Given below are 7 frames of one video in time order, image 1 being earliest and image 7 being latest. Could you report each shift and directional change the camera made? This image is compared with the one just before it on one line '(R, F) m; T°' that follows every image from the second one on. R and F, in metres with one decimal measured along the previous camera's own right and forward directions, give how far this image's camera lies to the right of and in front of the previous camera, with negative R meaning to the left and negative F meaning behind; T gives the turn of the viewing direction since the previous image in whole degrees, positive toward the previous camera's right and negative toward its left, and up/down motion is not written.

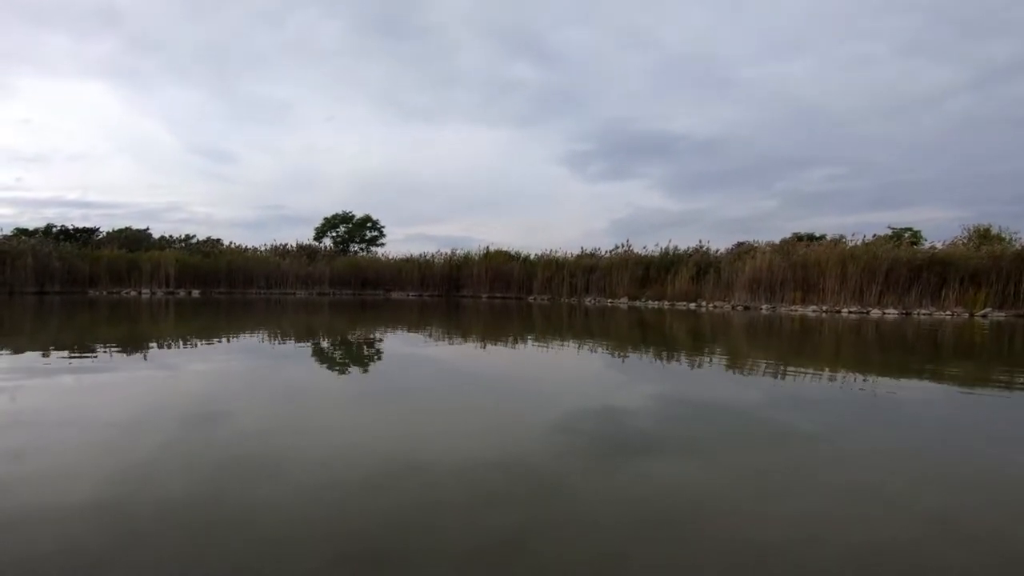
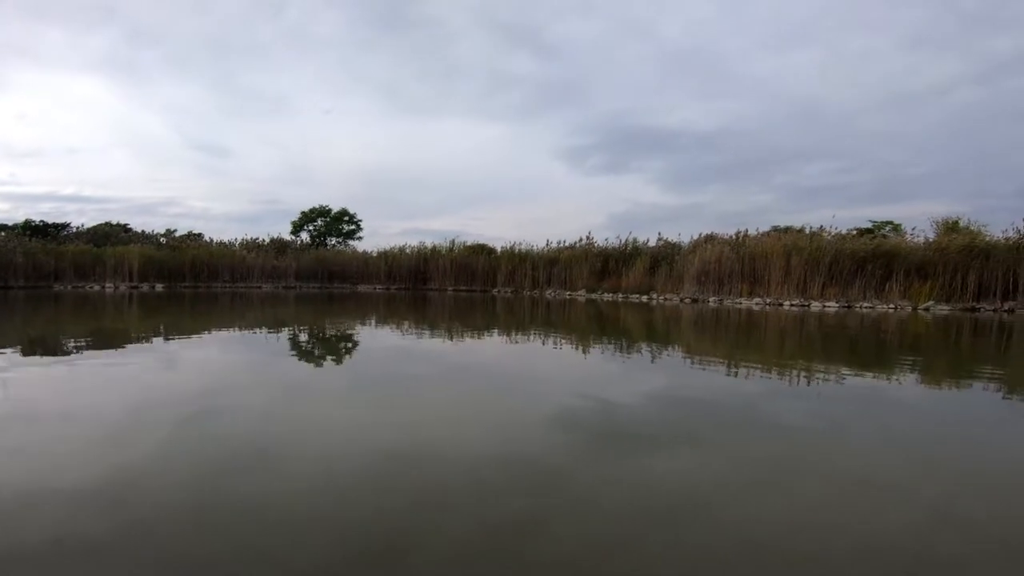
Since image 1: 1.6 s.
(+0.9, 0.0) m; 0°
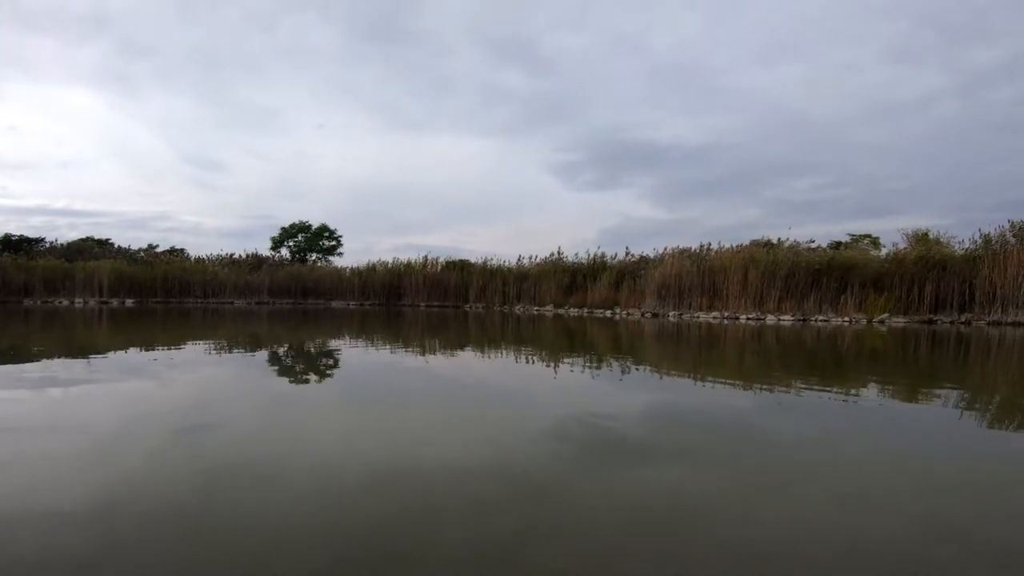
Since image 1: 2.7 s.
(+0.6, 0.0) m; +1°
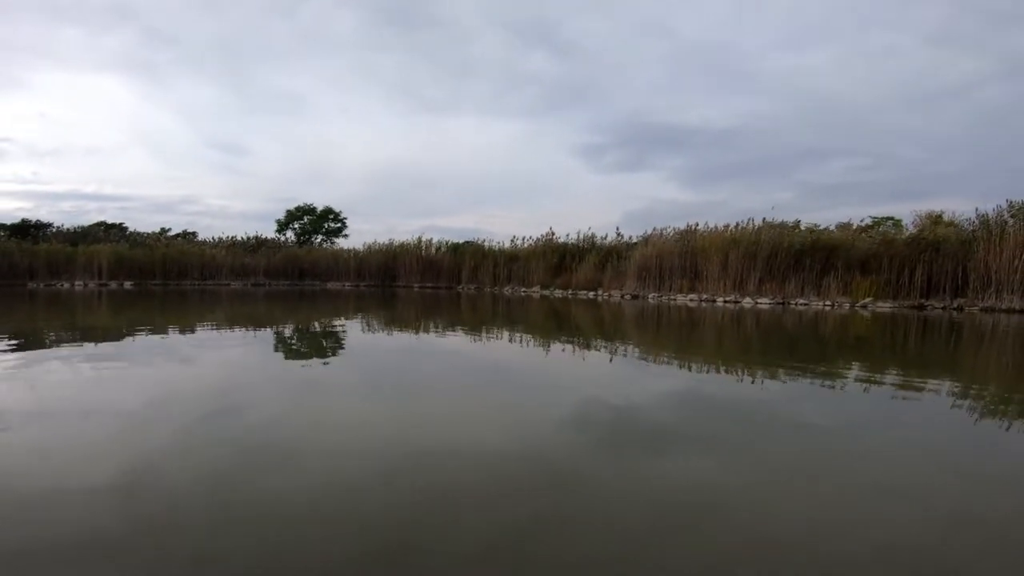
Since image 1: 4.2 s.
(+0.8, +0.1) m; -2°
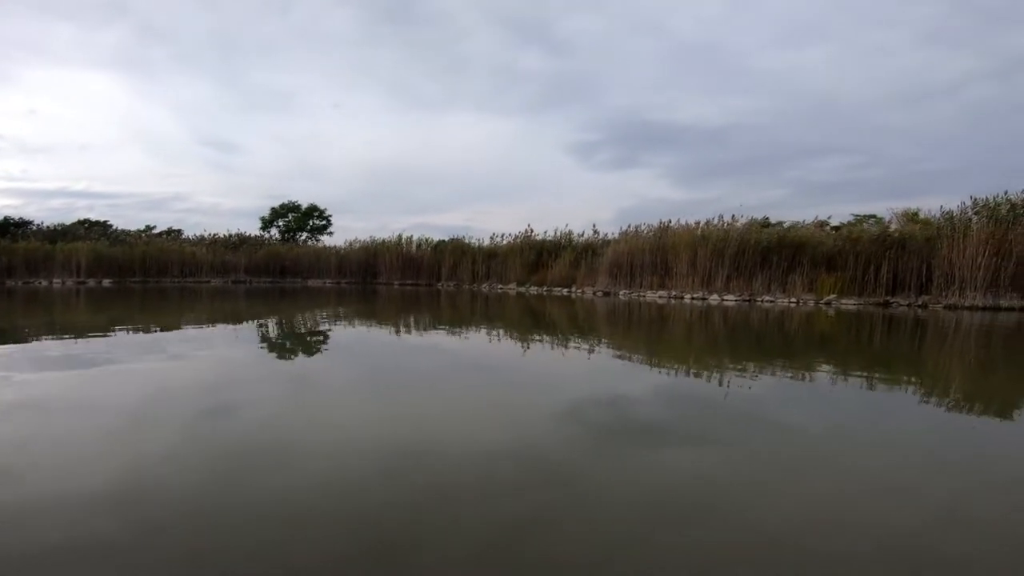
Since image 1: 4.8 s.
(+0.4, -0.1) m; +1°
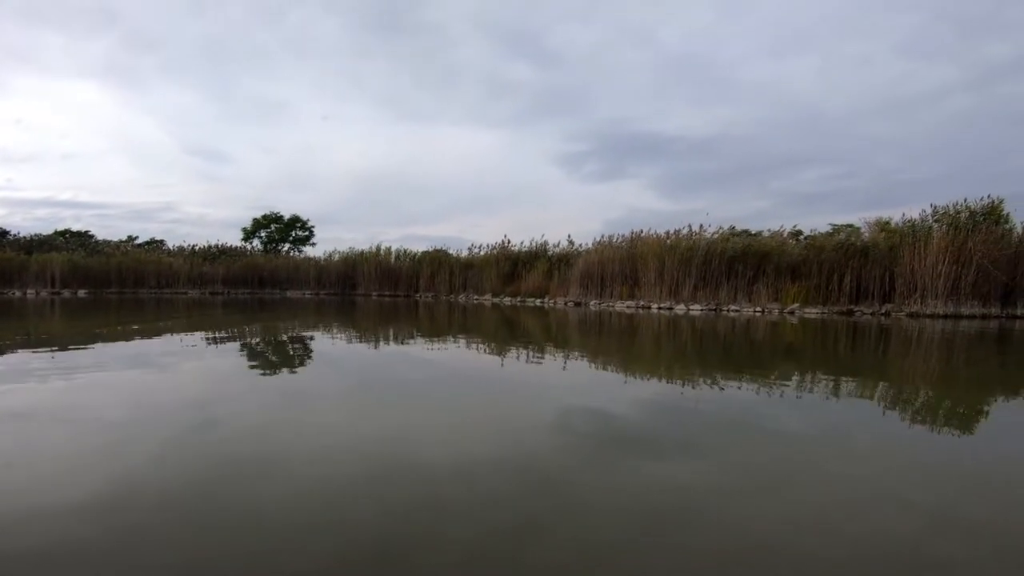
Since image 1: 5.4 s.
(+0.3, -0.1) m; +1°
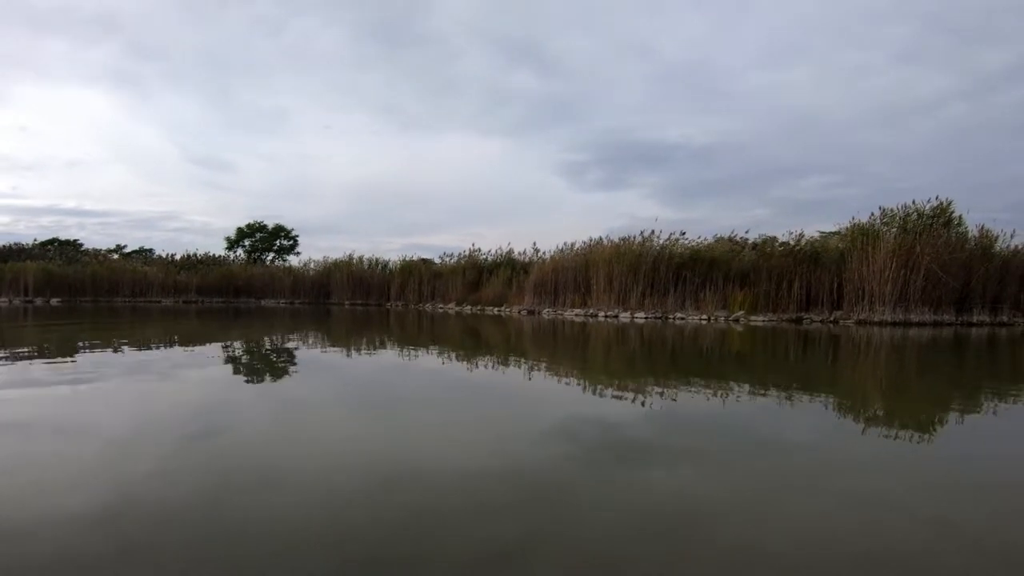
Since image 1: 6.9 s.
(+0.9, -0.1) m; 0°
